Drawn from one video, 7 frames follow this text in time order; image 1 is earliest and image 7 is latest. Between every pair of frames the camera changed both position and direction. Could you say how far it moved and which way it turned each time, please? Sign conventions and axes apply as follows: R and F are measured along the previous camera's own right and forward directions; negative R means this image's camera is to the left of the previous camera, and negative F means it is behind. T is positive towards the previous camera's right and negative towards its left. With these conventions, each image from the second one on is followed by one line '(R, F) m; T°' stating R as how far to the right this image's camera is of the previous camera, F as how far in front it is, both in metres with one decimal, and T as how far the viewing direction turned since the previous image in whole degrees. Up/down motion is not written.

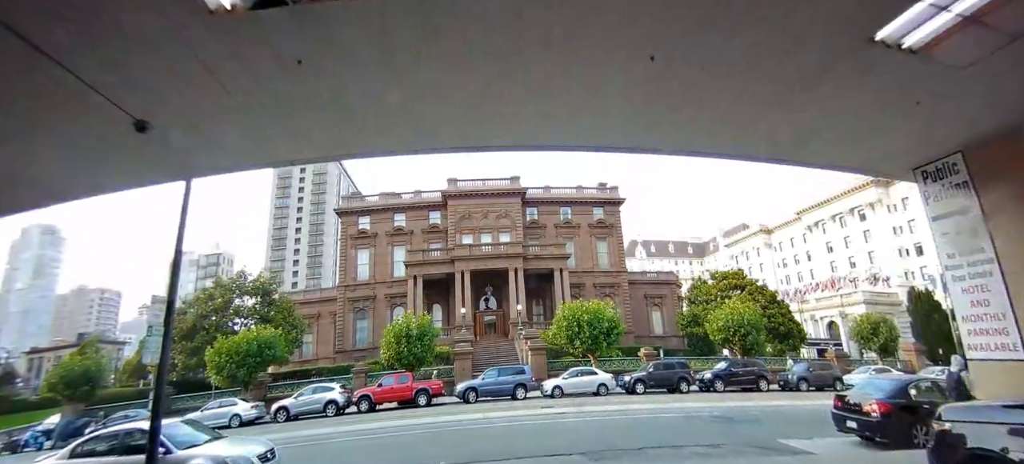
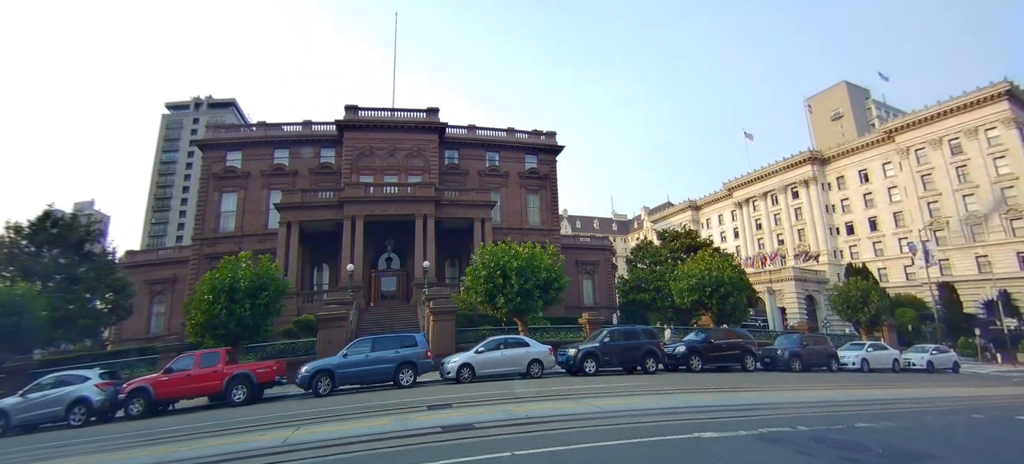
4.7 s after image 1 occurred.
(+1.1, +8.3) m; +9°
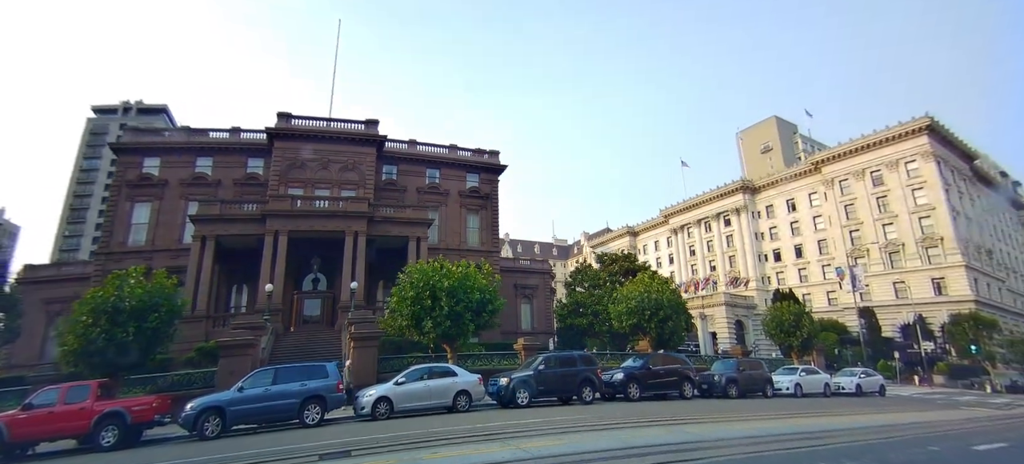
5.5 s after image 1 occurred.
(+0.5, +1.1) m; +7°
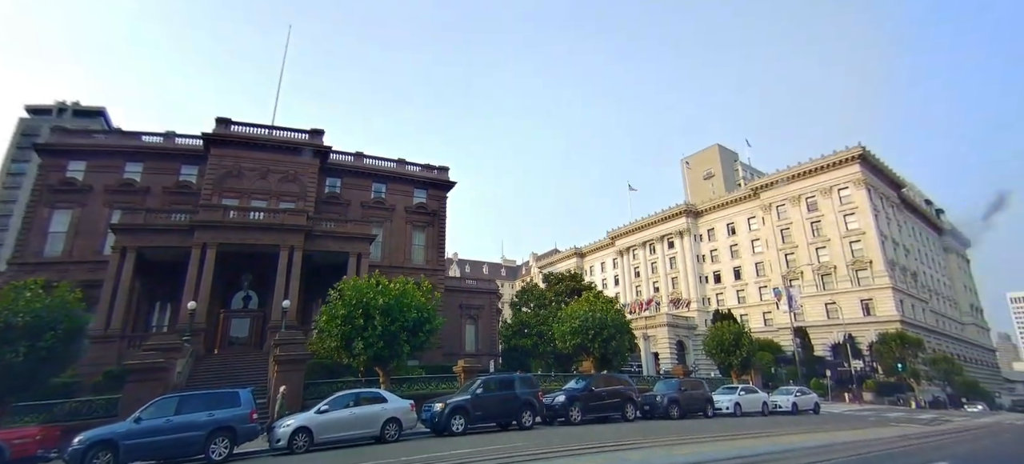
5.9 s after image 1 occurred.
(+0.4, +0.5) m; +6°
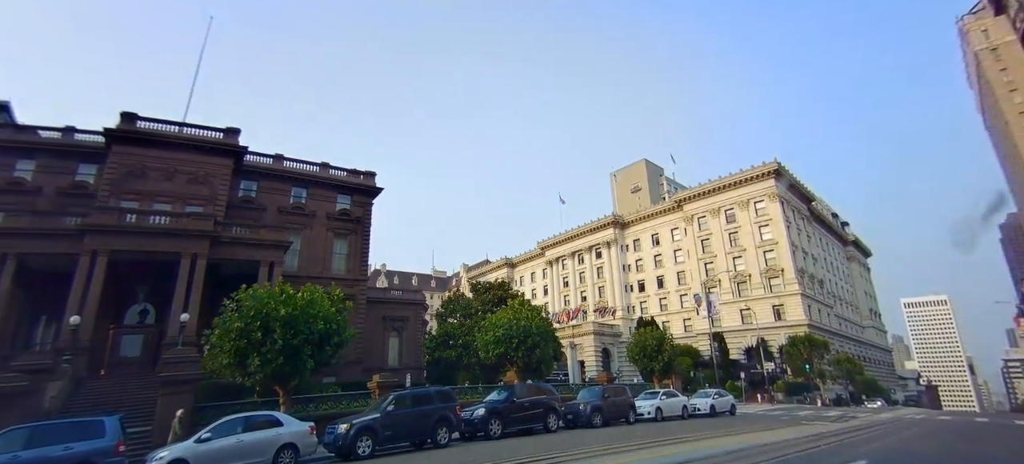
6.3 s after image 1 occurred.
(+0.4, +0.6) m; +8°
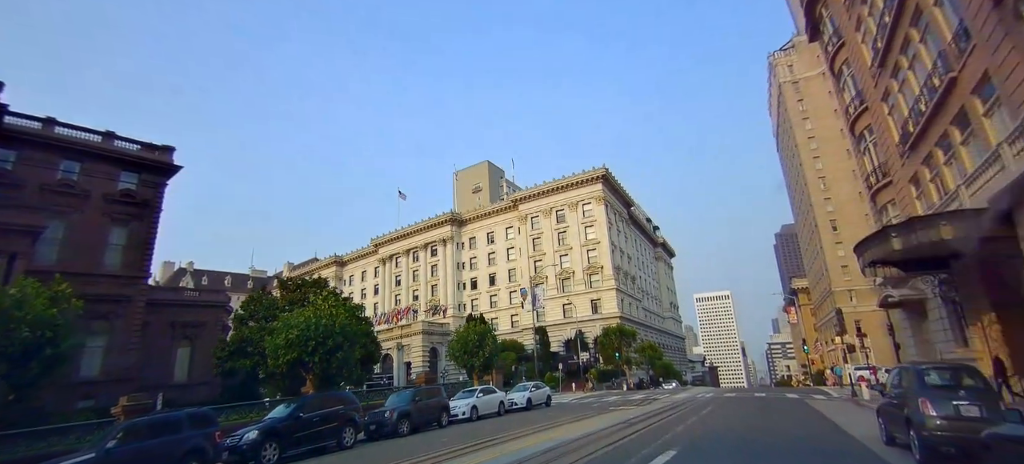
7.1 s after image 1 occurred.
(+0.6, +0.9) m; +20°
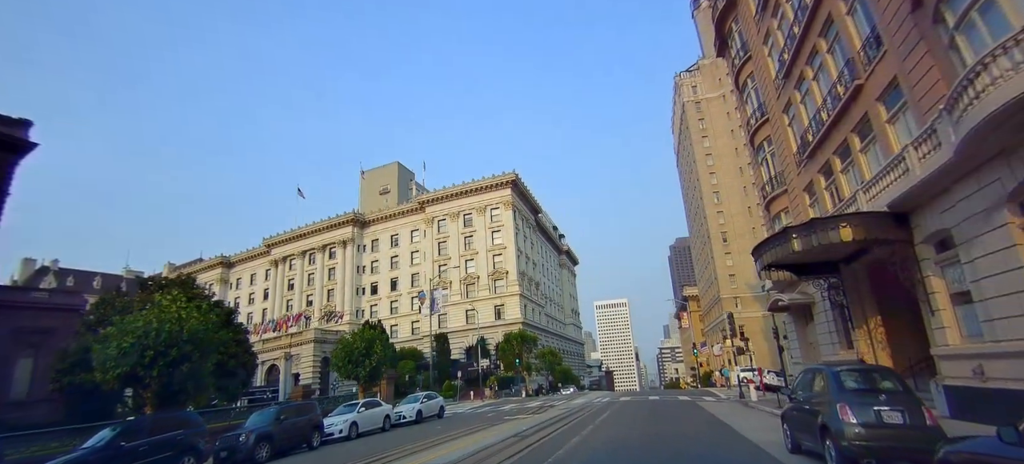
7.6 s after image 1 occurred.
(+0.2, +0.4) m; +11°
